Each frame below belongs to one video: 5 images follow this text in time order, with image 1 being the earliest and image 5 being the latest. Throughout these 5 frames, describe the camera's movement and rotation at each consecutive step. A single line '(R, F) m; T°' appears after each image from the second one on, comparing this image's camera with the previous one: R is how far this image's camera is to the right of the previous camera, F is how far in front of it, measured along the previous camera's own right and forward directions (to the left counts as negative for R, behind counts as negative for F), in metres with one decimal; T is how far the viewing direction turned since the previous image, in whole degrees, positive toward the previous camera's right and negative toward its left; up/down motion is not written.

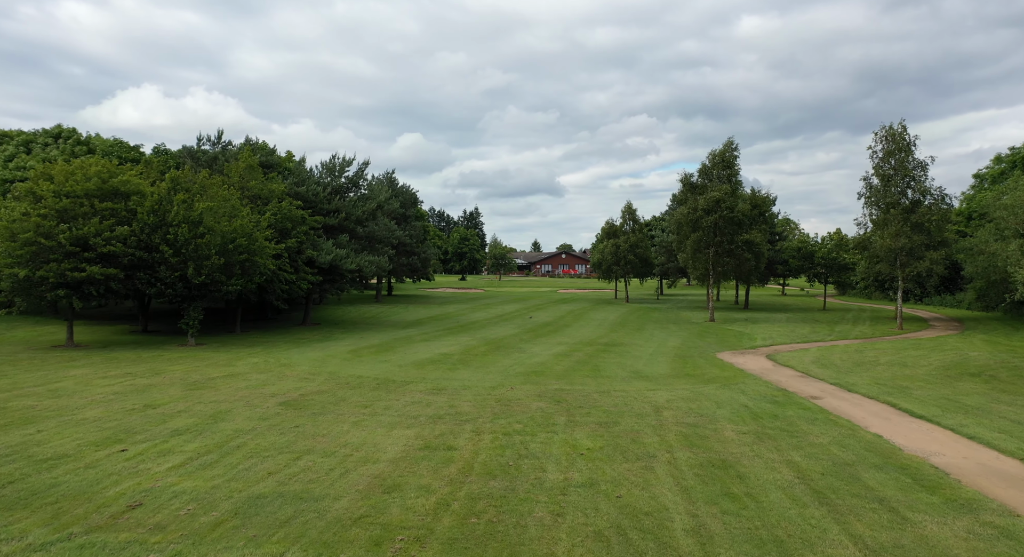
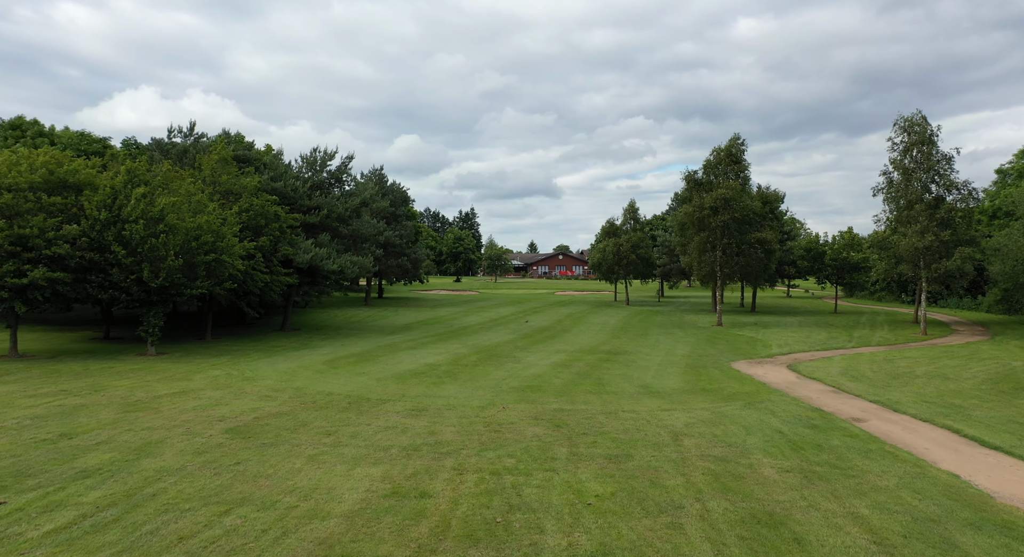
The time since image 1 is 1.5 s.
(+0.1, +2.4) m; 0°
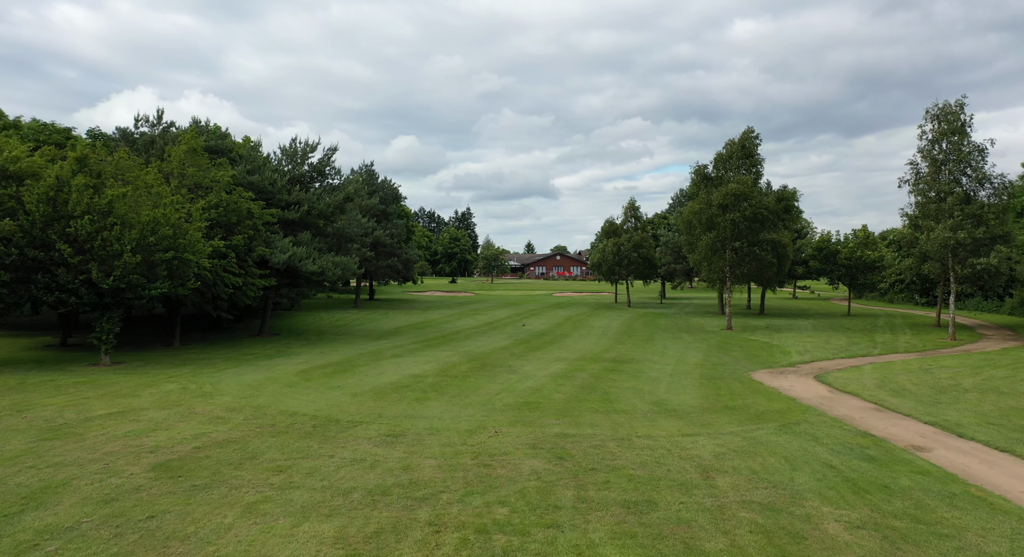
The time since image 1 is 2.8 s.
(+0.1, +2.3) m; 0°
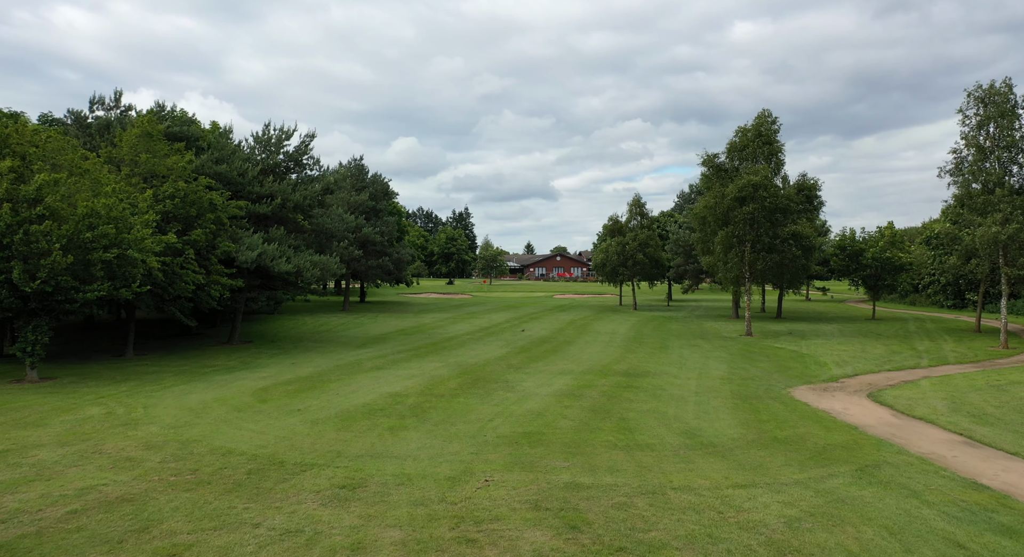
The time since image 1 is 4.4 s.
(+0.1, +3.1) m; 0°
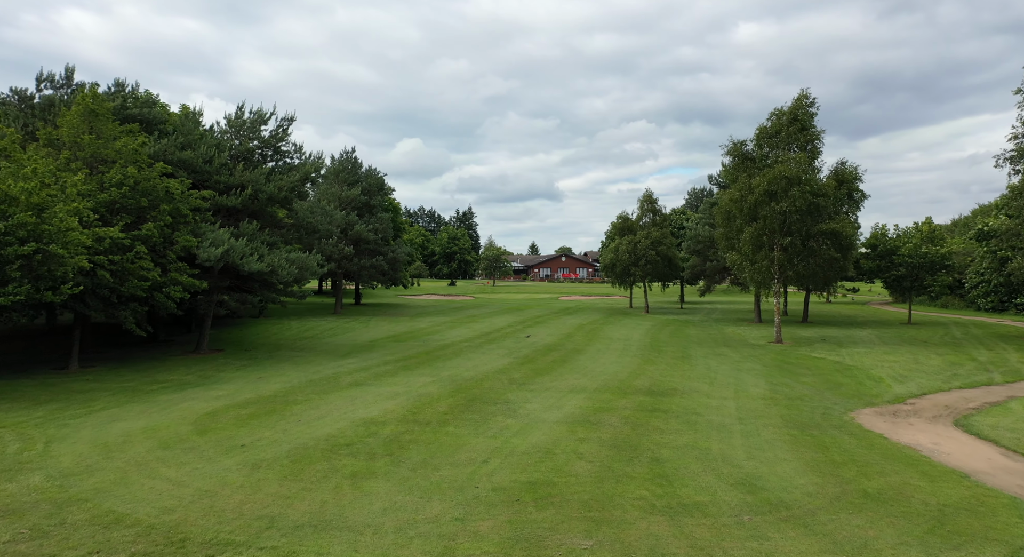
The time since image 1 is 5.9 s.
(+0.1, +3.2) m; 0°
